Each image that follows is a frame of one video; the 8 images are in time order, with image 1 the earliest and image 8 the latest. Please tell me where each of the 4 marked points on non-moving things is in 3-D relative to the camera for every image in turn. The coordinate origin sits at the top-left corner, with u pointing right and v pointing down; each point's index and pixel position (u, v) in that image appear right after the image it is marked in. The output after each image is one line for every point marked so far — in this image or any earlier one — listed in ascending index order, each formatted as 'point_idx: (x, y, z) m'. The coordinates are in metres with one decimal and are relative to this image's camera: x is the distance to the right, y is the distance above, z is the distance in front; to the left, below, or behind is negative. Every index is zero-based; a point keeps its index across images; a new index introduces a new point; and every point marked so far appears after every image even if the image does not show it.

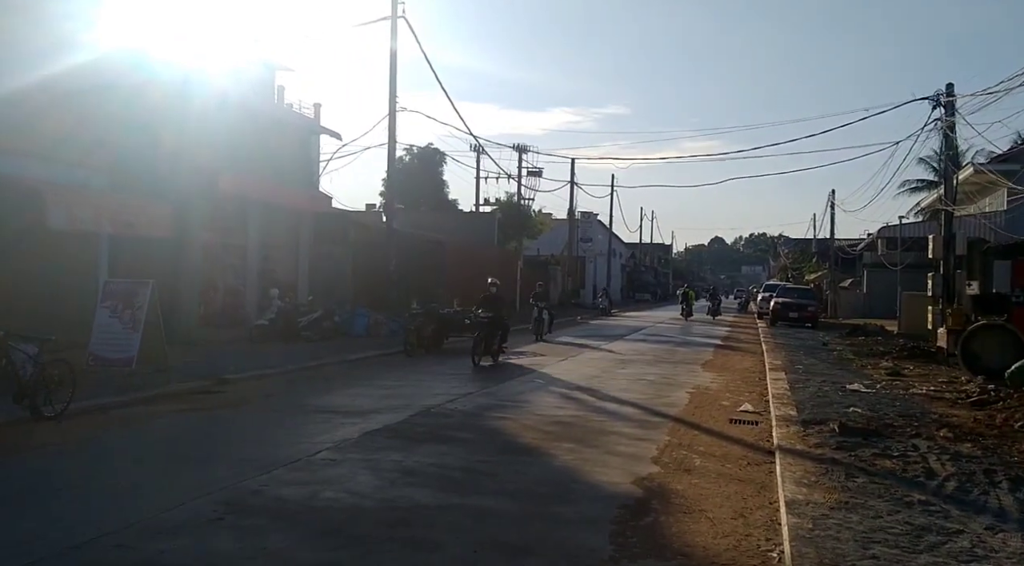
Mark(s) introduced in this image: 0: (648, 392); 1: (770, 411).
0: (+2.5, -2.0, +14.0) m
1: (+4.1, -2.0, +12.1) m
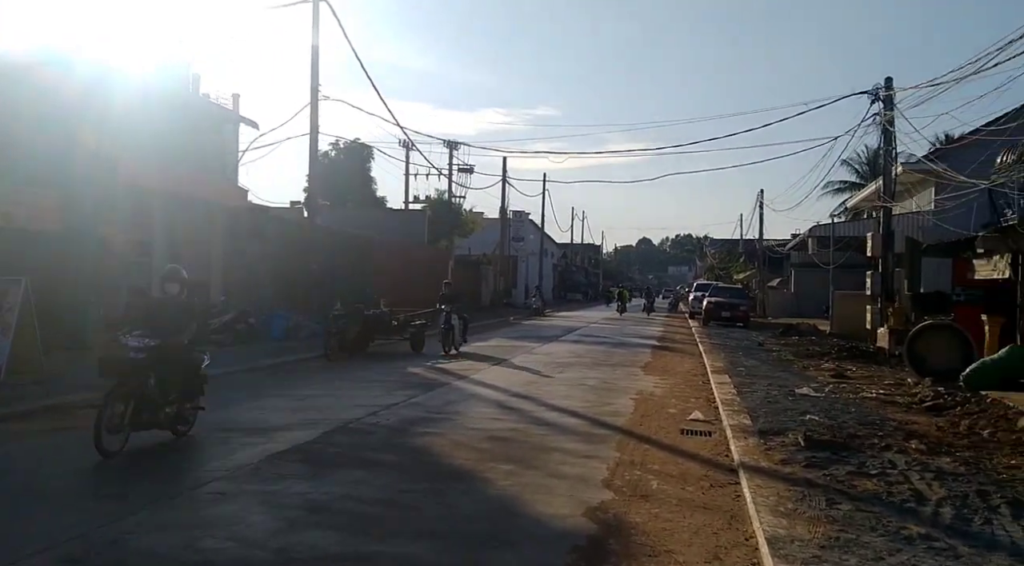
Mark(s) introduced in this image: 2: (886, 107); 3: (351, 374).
0: (+1.3, -2.0, +13.0) m
1: (+3.1, -2.0, +11.2) m
2: (+10.2, +4.9, +20.6) m
3: (-3.6, -2.0, +16.9) m
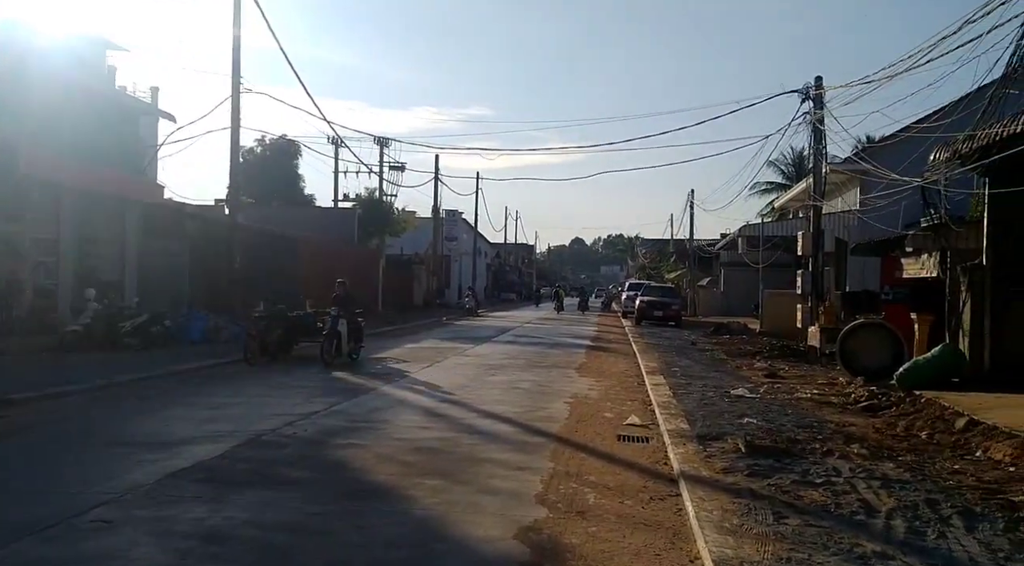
0: (+0.2, -1.9, +12.4) m
1: (+2.1, -2.0, +10.8) m
2: (+8.3, +4.9, +20.8) m
3: (-5.1, -2.0, +15.9) m
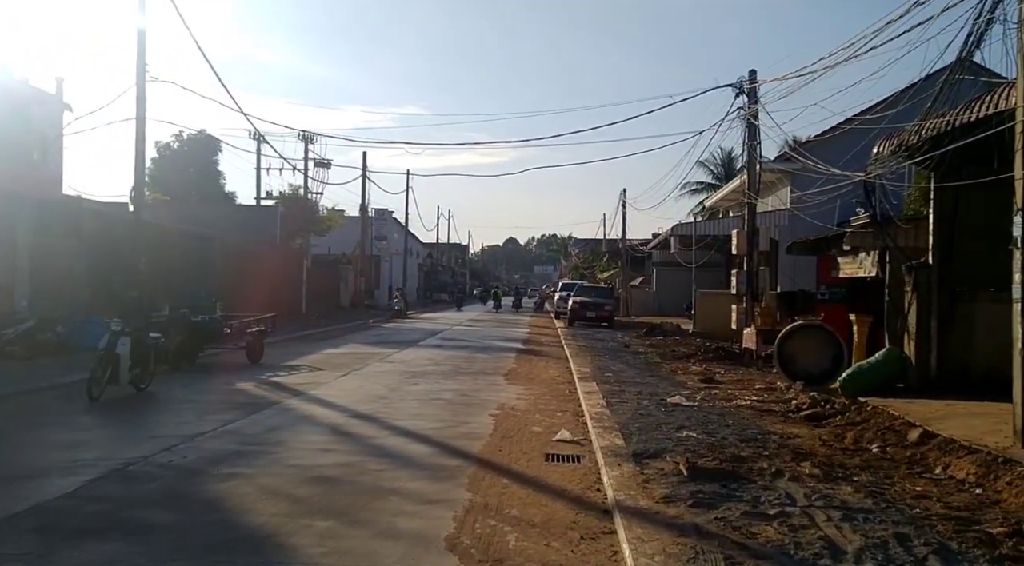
0: (-1.0, -2.0, +11.2) m
1: (+1.0, -2.0, +9.8) m
2: (+6.3, +4.9, +20.3) m
3: (-6.5, -2.1, +14.3) m
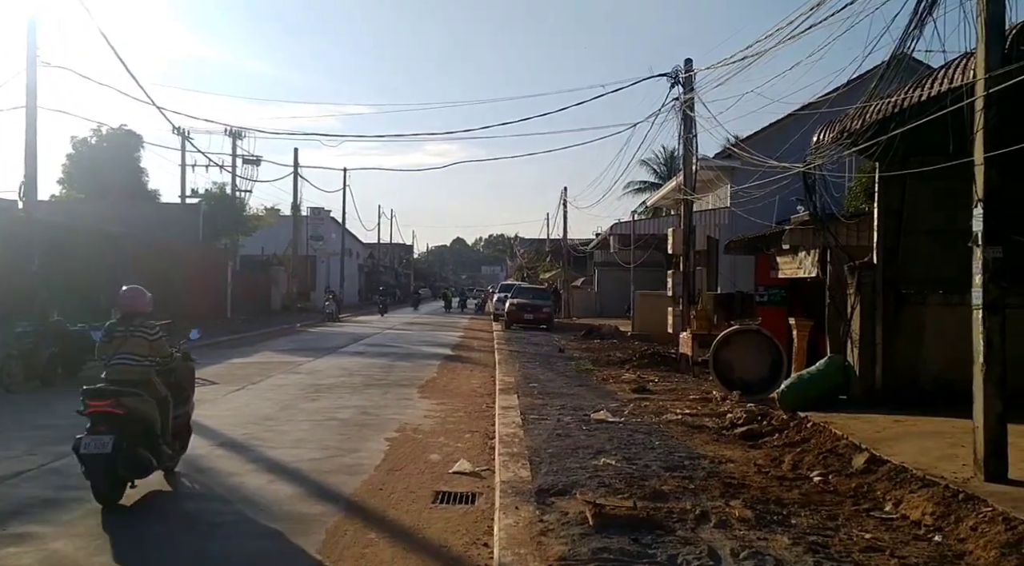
0: (-2.3, -2.0, +9.7) m
1: (-0.2, -2.1, +8.4) m
2: (+4.4, +4.9, +19.2) m
3: (-8.0, -2.1, +12.4) m
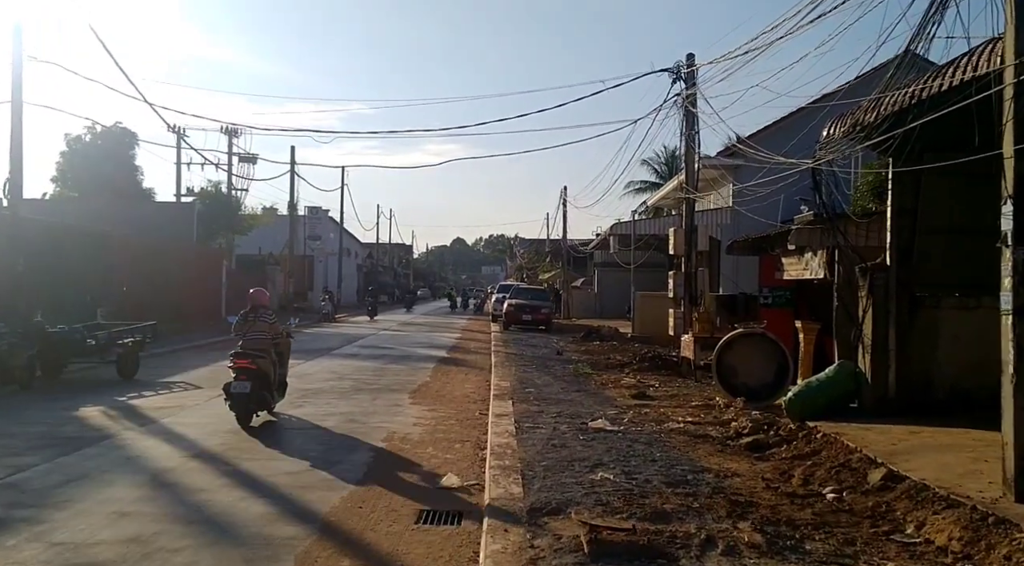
0: (-2.4, -2.0, +9.1) m
1: (-0.3, -2.1, +7.8) m
2: (+4.3, +4.8, +18.7) m
3: (-8.1, -2.2, +11.8) m
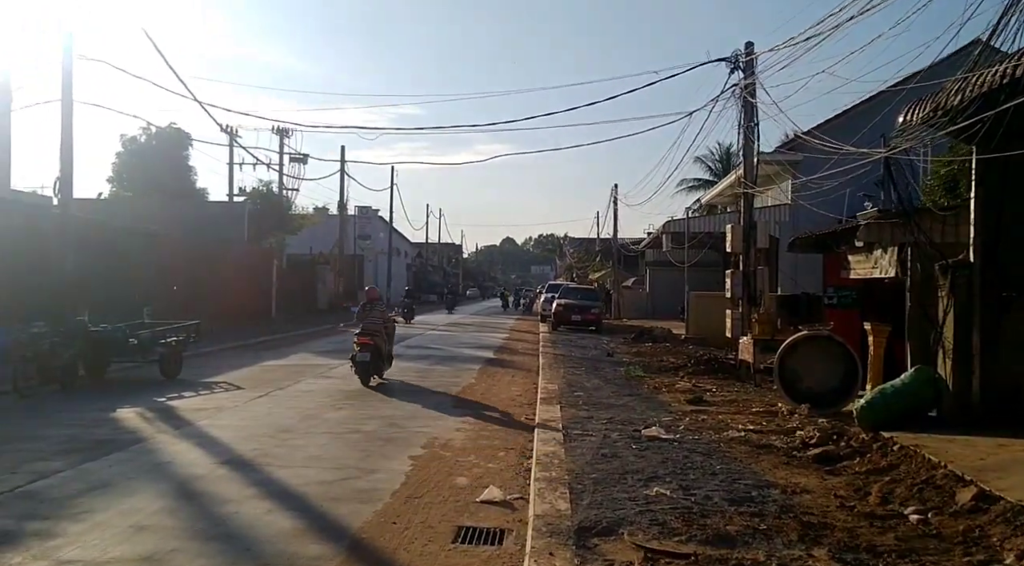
0: (-1.9, -2.0, +8.7) m
1: (+0.2, -2.1, +7.2) m
2: (+5.4, +4.9, +17.7) m
3: (-7.4, -2.1, +11.7) m
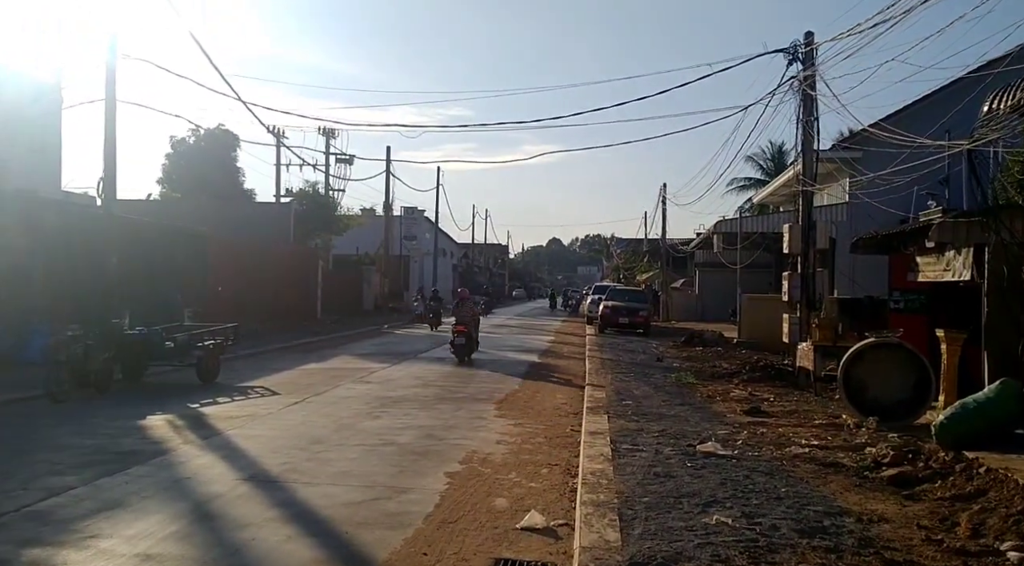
0: (-1.4, -2.1, +8.1) m
1: (+0.5, -2.1, +6.5) m
2: (+6.5, +4.8, +16.7) m
3: (-6.7, -2.2, +11.5) m
